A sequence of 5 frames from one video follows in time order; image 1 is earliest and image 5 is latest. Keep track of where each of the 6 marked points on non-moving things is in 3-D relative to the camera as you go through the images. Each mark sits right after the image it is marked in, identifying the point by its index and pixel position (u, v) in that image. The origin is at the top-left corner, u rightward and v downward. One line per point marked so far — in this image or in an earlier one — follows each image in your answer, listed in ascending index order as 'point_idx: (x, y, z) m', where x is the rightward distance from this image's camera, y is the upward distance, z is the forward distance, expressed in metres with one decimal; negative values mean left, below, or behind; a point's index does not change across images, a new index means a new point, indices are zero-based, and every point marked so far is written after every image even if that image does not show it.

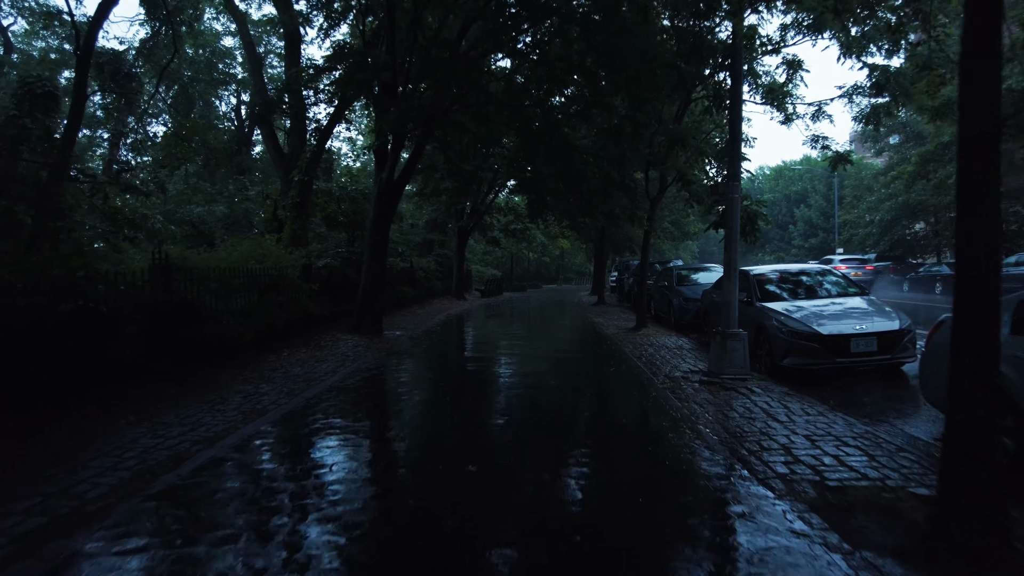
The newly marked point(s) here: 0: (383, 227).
0: (-3.2, +1.5, +14.8) m
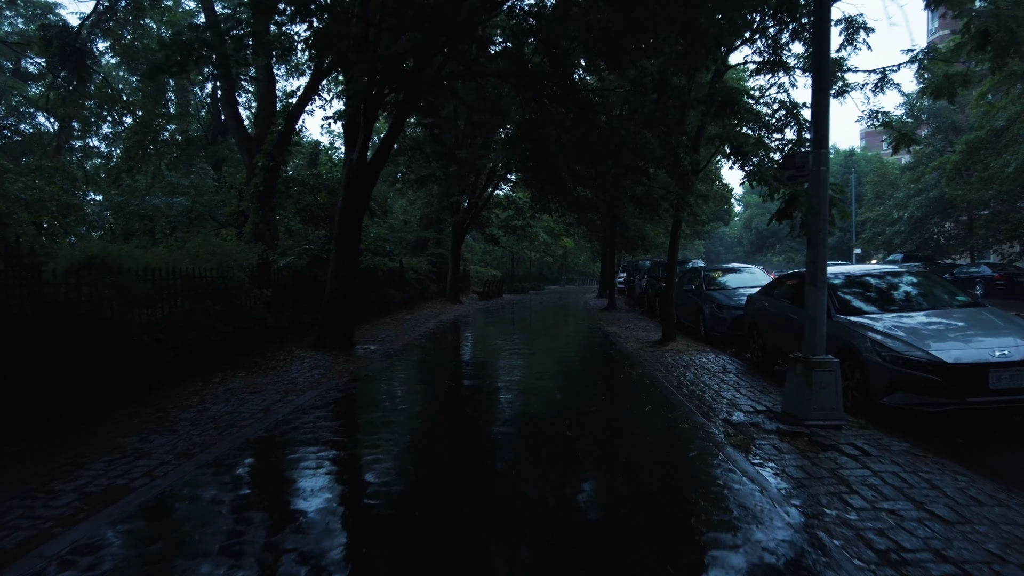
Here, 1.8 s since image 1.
0: (-3.2, +1.4, +12.3) m
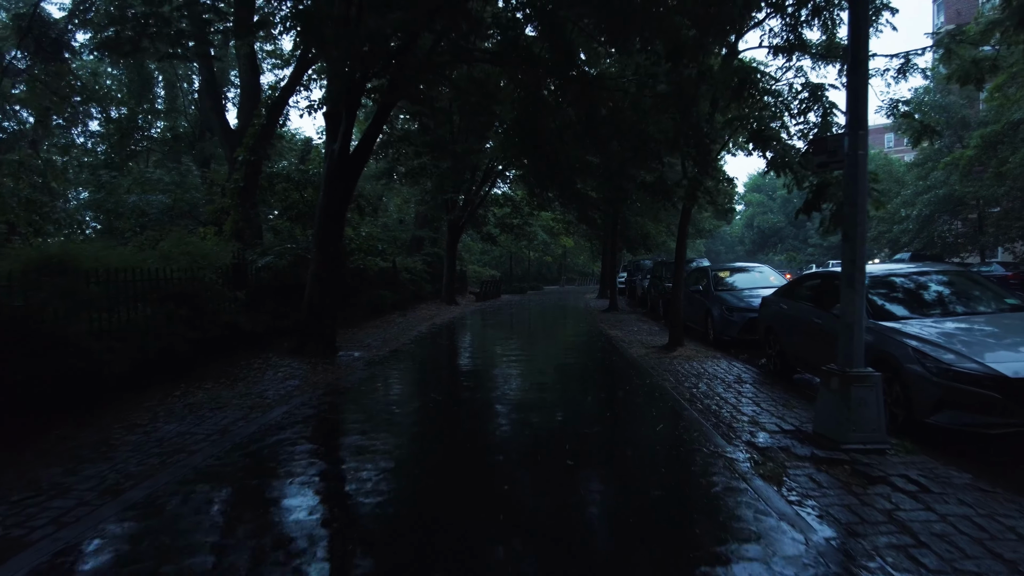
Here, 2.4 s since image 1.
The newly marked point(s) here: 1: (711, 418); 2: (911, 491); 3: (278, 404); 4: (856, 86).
0: (-3.3, +1.4, +11.4) m
1: (+2.3, -1.5, +6.9) m
2: (+3.0, -1.5, +4.5) m
3: (-3.0, -1.5, +7.7) m
4: (+3.4, +2.0, +6.0) m
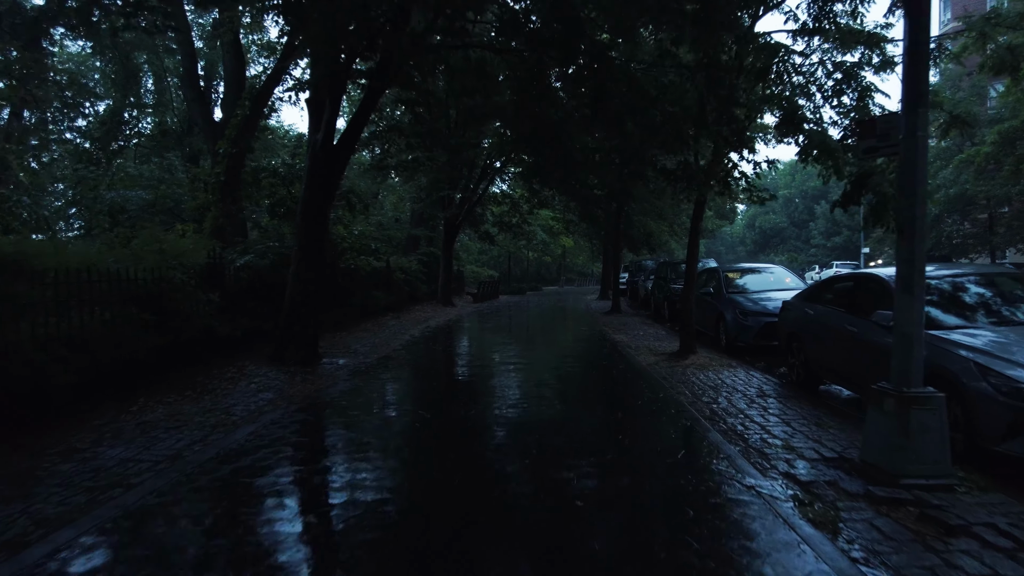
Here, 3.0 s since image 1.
0: (-3.3, +1.4, +10.5) m
1: (+2.3, -1.5, +6.1) m
2: (+3.0, -1.6, +3.6) m
3: (-3.0, -1.6, +6.8) m
4: (+3.4, +1.9, +5.1) m
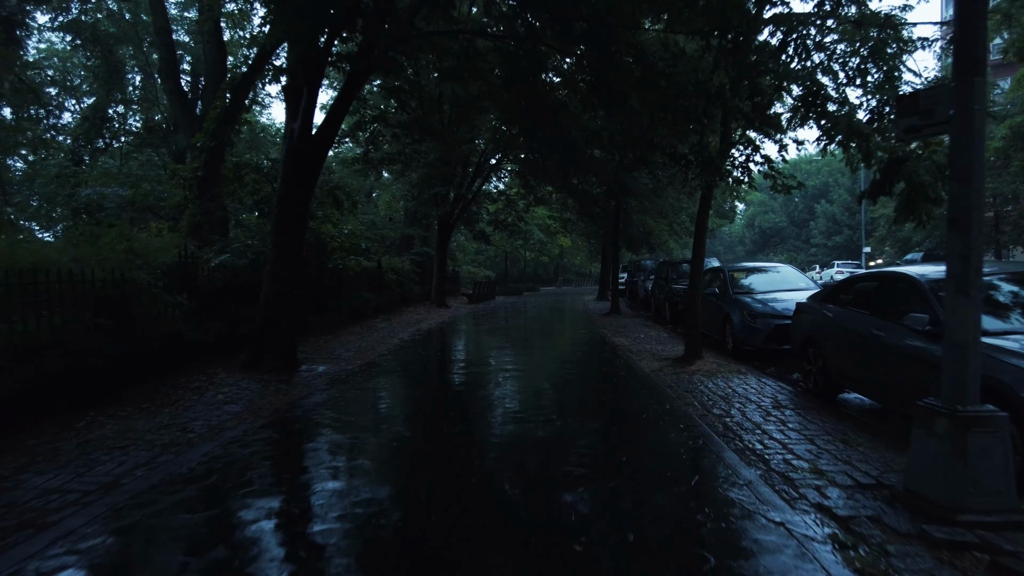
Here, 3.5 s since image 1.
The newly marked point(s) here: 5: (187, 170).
0: (-3.5, +1.3, +9.8) m
1: (+2.2, -1.5, +5.3) m
2: (+2.9, -1.6, +2.9) m
3: (-3.1, -1.6, +6.1) m
4: (+3.3, +1.9, +4.4) m
5: (-7.5, +2.7, +14.0) m
